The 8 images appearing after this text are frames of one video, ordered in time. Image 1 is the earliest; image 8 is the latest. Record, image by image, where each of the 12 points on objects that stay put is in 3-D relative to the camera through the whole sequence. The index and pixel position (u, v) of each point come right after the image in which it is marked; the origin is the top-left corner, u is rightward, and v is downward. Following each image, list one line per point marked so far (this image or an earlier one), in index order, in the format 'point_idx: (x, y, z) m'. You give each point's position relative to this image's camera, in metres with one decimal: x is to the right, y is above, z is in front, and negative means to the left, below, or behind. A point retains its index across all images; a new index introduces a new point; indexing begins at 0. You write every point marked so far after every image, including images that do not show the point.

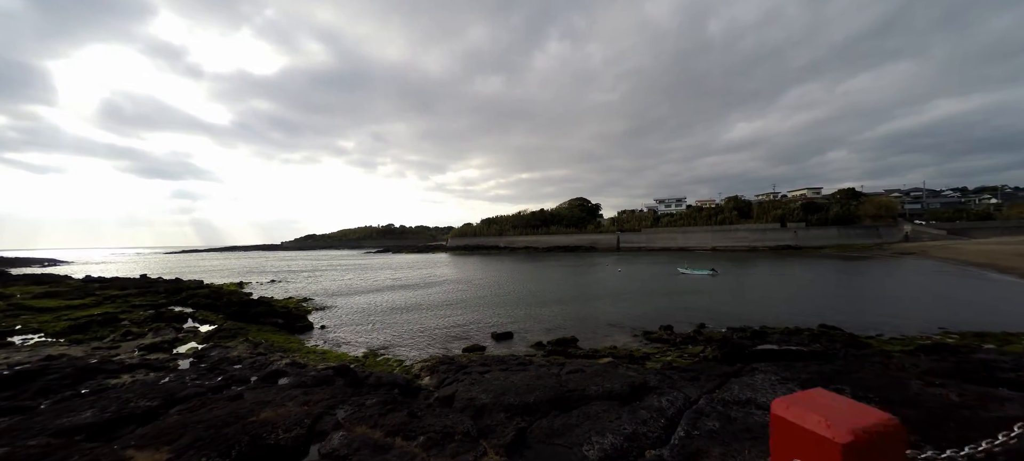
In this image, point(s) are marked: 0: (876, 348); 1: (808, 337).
0: (+8.7, -2.8, +8.2) m
1: (+8.2, -2.9, +9.6) m
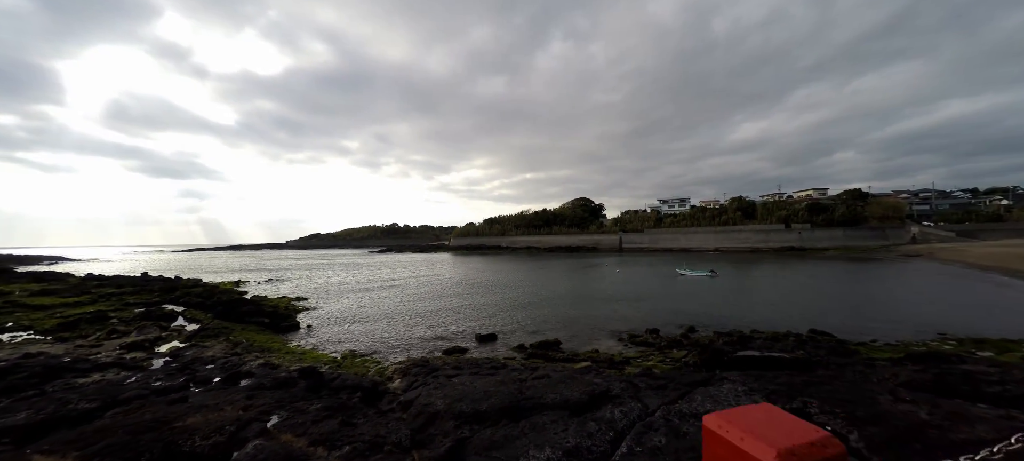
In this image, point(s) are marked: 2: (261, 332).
0: (+7.9, -2.8, +7.8) m
1: (+7.4, -3.0, +9.2) m
2: (-11.5, -4.7, +15.9) m
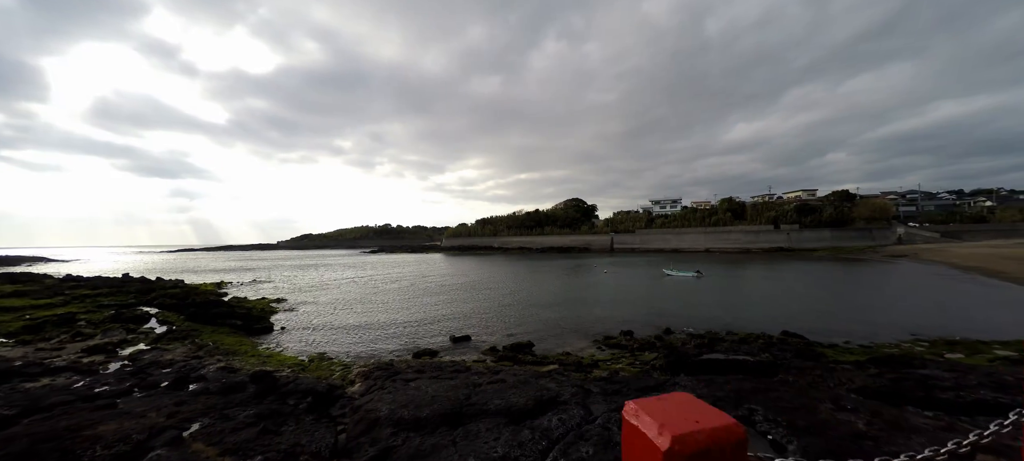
0: (+6.9, -2.8, +7.6) m
1: (+6.5, -3.0, +9.1) m
2: (-12.5, -4.7, +15.5) m
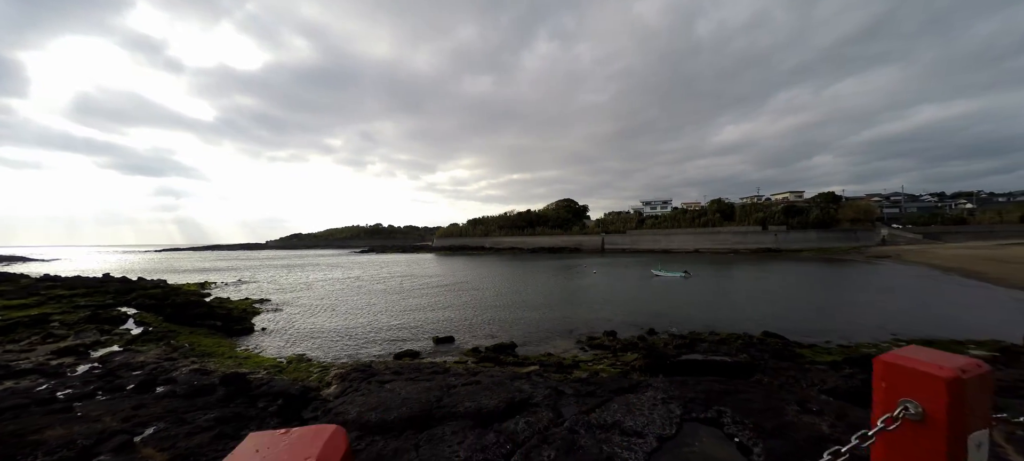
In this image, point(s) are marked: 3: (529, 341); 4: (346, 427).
0: (+6.4, -2.8, +7.6) m
1: (+5.9, -3.0, +9.1) m
2: (-13.2, -4.6, +15.1) m
3: (+0.7, -4.4, +13.7) m
4: (-2.6, -3.1, +5.4) m
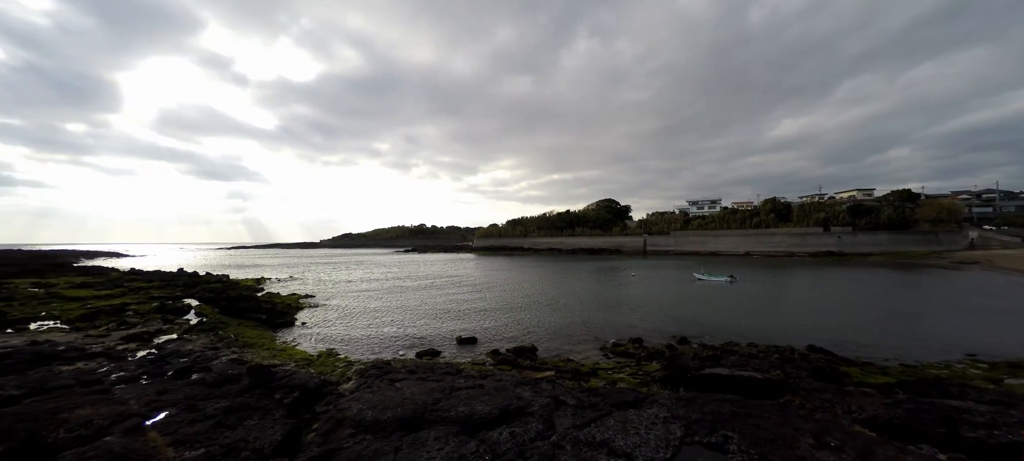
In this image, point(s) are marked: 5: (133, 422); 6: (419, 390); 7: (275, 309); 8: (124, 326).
0: (+6.5, -2.8, +6.7) m
1: (+6.2, -3.0, +8.2) m
2: (-12.2, -4.6, +16.3) m
3: (+1.5, -4.4, +13.3) m
4: (-2.7, -3.1, +5.5) m
5: (-4.9, -2.5, +4.5) m
6: (-2.0, -3.3, +7.2) m
7: (-13.5, -4.5, +19.8) m
8: (-16.1, -4.0, +14.4) m
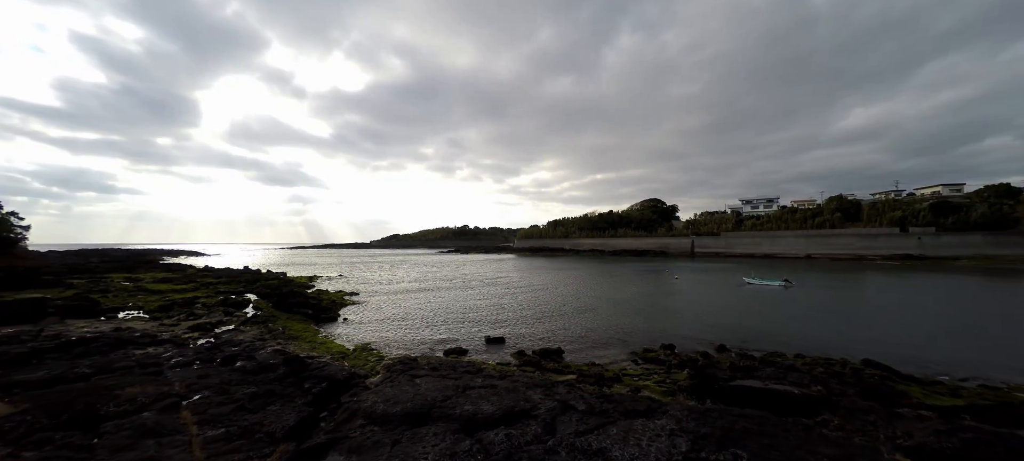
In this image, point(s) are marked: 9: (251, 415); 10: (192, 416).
0: (+6.7, -2.8, +5.8) m
1: (+6.5, -3.0, +7.4) m
2: (-10.7, -4.6, +17.6) m
3: (+2.5, -4.5, +13.0) m
4: (-2.6, -3.1, +5.8) m
5: (-4.9, -2.5, +5.0) m
6: (-1.7, -3.3, +7.4) m
7: (-11.7, -4.5, +21.2) m
8: (-14.9, -4.0, +16.2) m
9: (-3.7, -2.7, +4.9) m
10: (-4.3, -2.5, +4.6) m
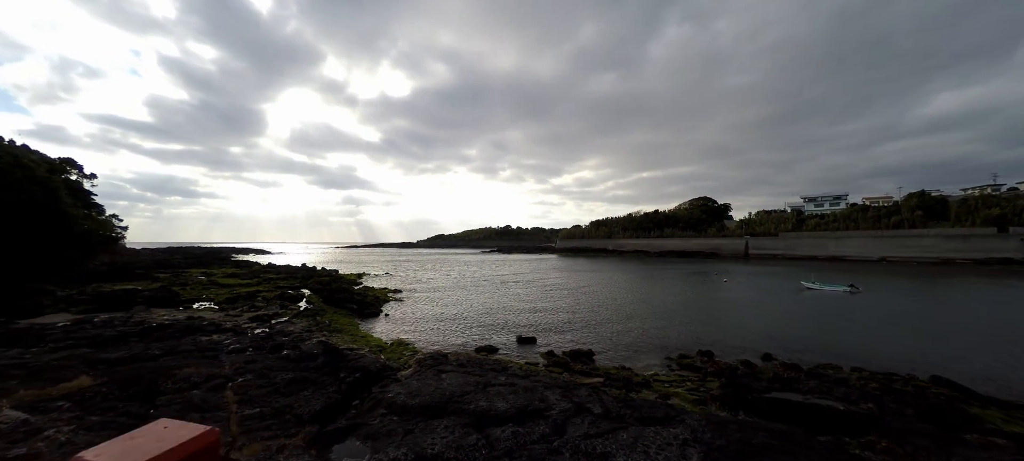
0: (+6.9, -2.8, +5.1) m
1: (+6.9, -3.0, +6.6) m
2: (-9.0, -4.6, +18.8) m
3: (+3.6, -4.4, +12.7) m
4: (-2.4, -3.1, +6.1) m
5: (-4.8, -2.5, +5.6) m
6: (-1.2, -3.3, +7.6) m
7: (-9.5, -4.5, +22.5) m
8: (-13.3, -4.0, +17.9) m
9: (-3.6, -2.6, +5.4) m
10: (-4.2, -2.5, +5.2) m
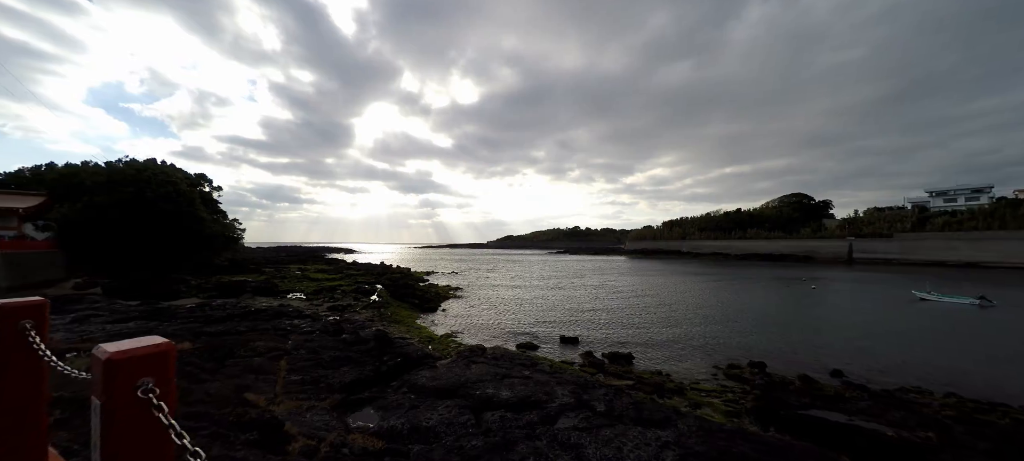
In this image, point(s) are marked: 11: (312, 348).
0: (+6.7, -2.8, +4.0) m
1: (+7.0, -3.0, +5.6) m
2: (-6.2, -4.6, +20.6) m
3: (+4.9, -4.4, +12.2) m
4: (-2.2, -3.0, +6.8) m
5: (-4.6, -2.5, +6.8) m
6: (-0.7, -3.3, +8.1) m
7: (-6.0, -4.5, +24.3) m
8: (-10.6, -4.0, +20.5) m
9: (-3.5, -2.6, +6.4) m
10: (-4.1, -2.5, +6.3) m
11: (-4.5, -2.7, +7.8) m
